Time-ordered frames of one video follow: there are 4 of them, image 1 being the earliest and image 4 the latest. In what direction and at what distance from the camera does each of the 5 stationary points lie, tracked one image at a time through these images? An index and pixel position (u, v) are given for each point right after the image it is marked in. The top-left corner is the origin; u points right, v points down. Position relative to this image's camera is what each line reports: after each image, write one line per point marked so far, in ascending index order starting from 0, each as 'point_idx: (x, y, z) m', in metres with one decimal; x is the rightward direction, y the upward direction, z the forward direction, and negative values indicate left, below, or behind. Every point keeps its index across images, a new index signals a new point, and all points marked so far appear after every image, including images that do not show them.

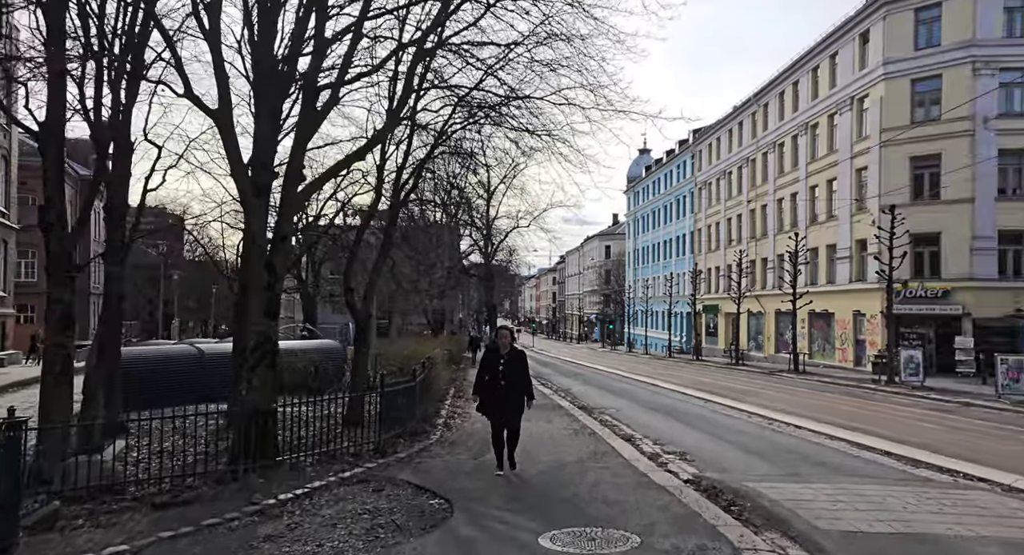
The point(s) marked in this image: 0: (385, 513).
0: (-1.3, -2.4, +6.7) m
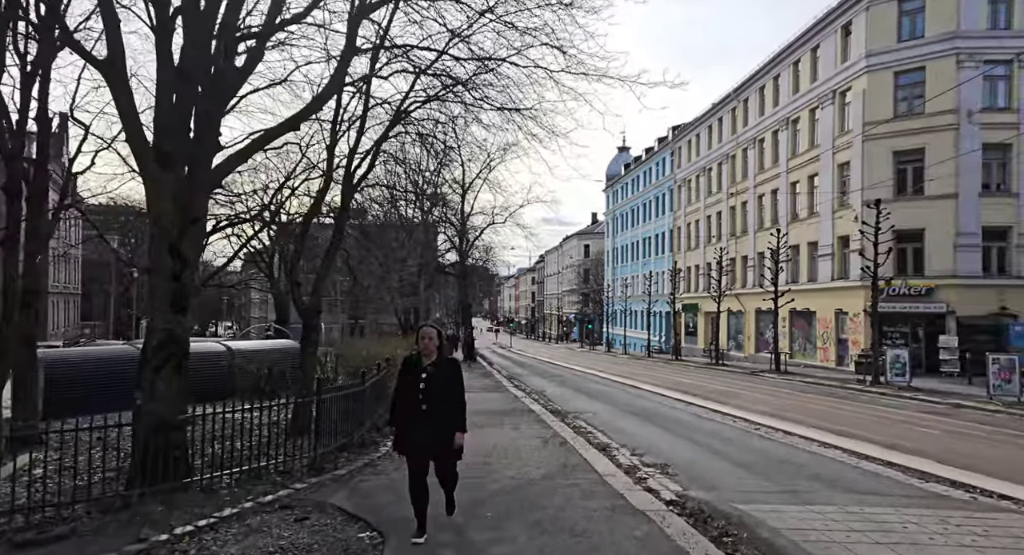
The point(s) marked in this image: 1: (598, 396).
0: (-1.7, -2.2, +5.5) m
1: (+2.6, -3.5, +19.9) m
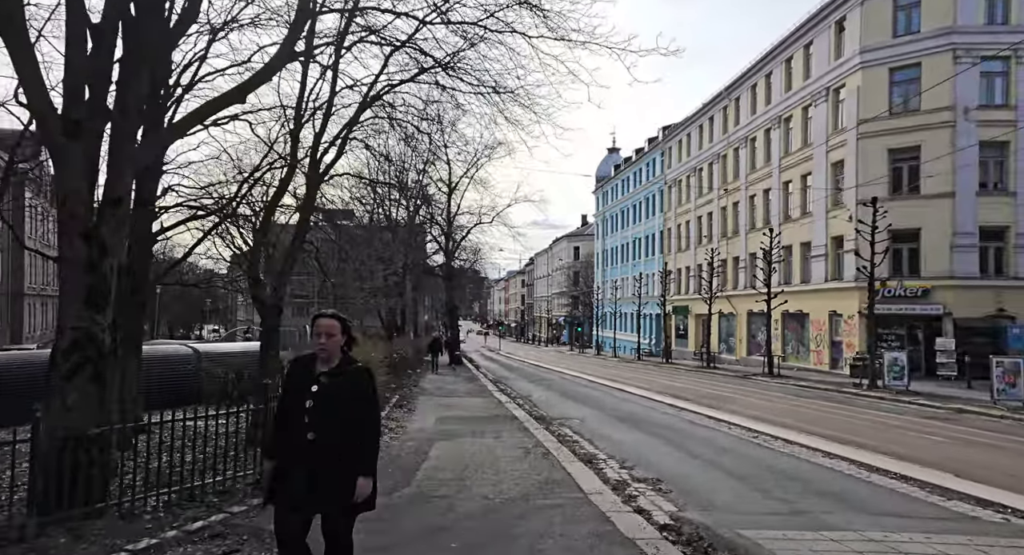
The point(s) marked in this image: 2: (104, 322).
0: (-2.0, -2.1, +4.5) m
1: (+2.1, -3.5, +19.0) m
2: (-3.6, -0.4, +6.0) m
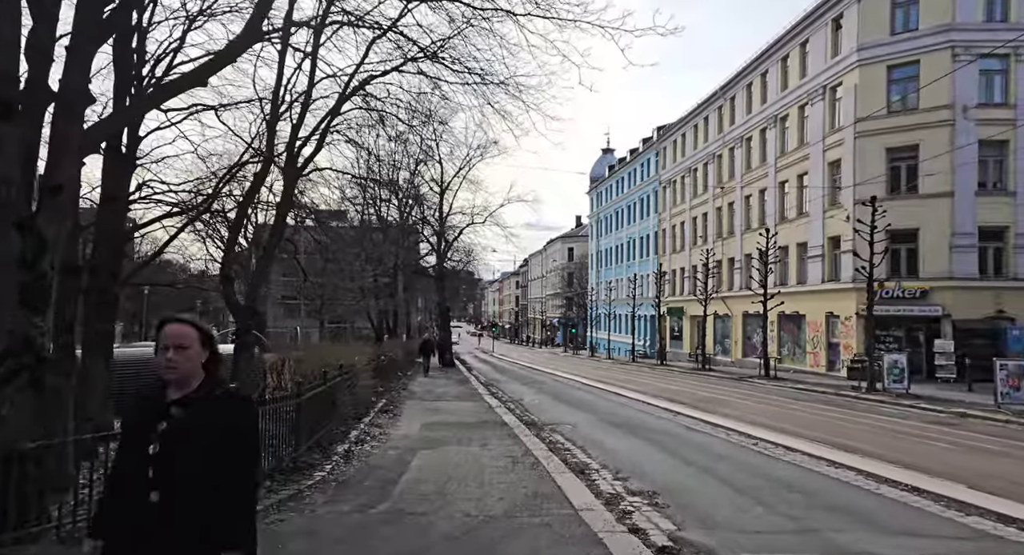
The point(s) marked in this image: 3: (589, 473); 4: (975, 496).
0: (-2.1, -2.1, +4.0) m
1: (+1.9, -3.5, +18.5) m
2: (-3.8, -0.4, +5.4) m
3: (+1.0, -2.5, +8.5) m
4: (+5.4, -2.5, +7.8) m
